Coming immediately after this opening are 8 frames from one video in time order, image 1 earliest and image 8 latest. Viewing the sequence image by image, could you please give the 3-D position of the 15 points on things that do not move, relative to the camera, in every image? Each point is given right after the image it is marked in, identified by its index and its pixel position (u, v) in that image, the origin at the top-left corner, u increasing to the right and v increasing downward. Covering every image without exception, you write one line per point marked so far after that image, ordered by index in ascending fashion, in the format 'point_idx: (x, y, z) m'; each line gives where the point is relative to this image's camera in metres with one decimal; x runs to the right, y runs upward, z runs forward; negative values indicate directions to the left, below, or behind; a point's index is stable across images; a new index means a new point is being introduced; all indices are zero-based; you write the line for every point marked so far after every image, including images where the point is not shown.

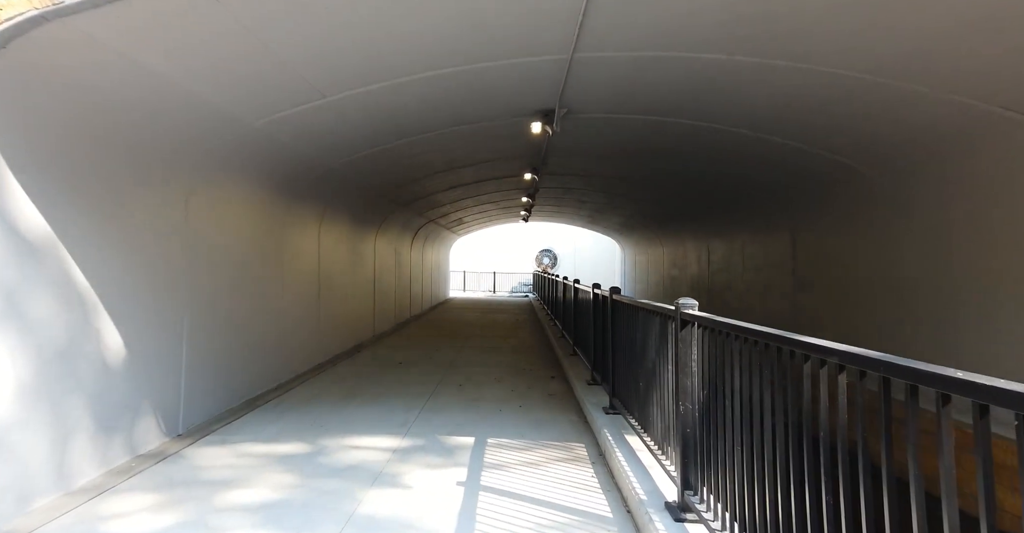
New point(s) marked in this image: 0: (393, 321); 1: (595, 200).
0: (-3.3, -1.5, +10.8) m
1: (+2.6, +2.1, +12.4) m
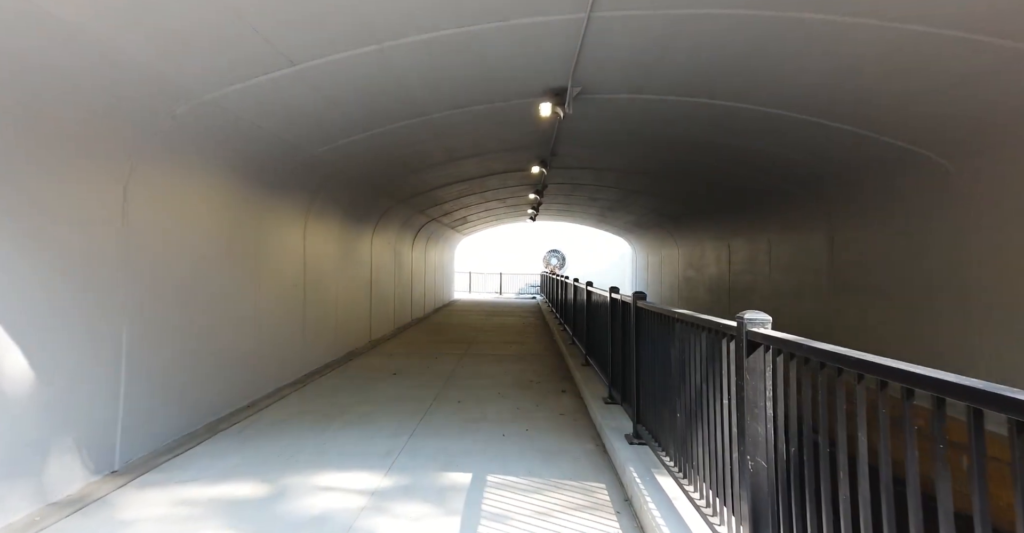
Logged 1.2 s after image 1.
0: (-3.1, -1.5, +10.2) m
1: (+2.8, +2.1, +11.7) m
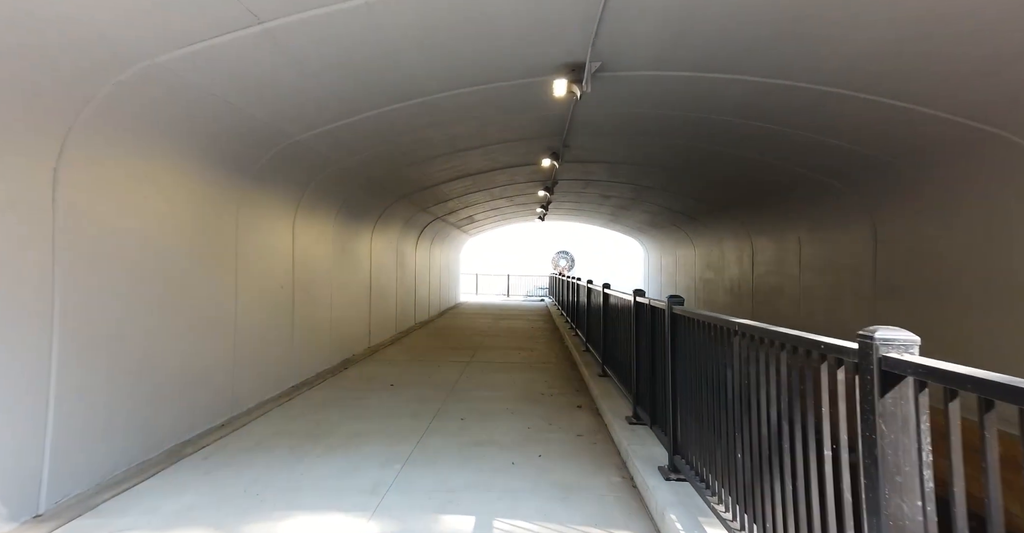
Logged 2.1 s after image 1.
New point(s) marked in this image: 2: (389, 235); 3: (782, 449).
0: (-2.9, -1.5, +9.6) m
1: (+3.0, +2.0, +11.1) m
2: (-2.9, +0.7, +9.3) m
3: (+1.2, -0.8, +1.7) m
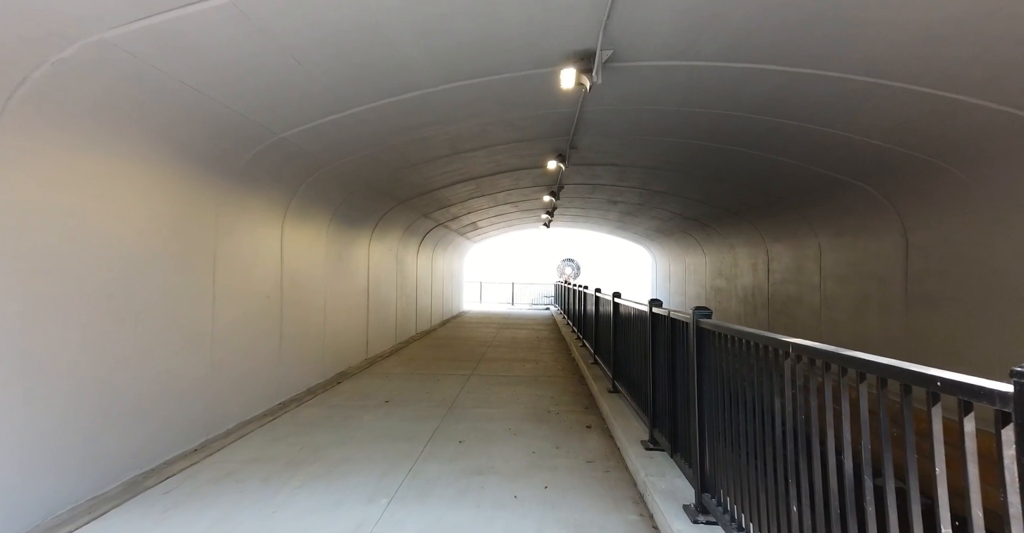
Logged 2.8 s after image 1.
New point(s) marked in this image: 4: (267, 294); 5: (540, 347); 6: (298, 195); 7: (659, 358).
0: (-2.8, -1.7, +9.3) m
1: (+3.1, +1.8, +10.7) m
2: (-2.8, +0.6, +9.0) m
3: (+1.2, -0.8, +1.3) m
4: (-2.9, -0.3, +4.8) m
5: (+0.6, -1.9, +9.5) m
6: (-2.7, +0.9, +5.1) m
7: (+1.3, -0.9, +3.7) m
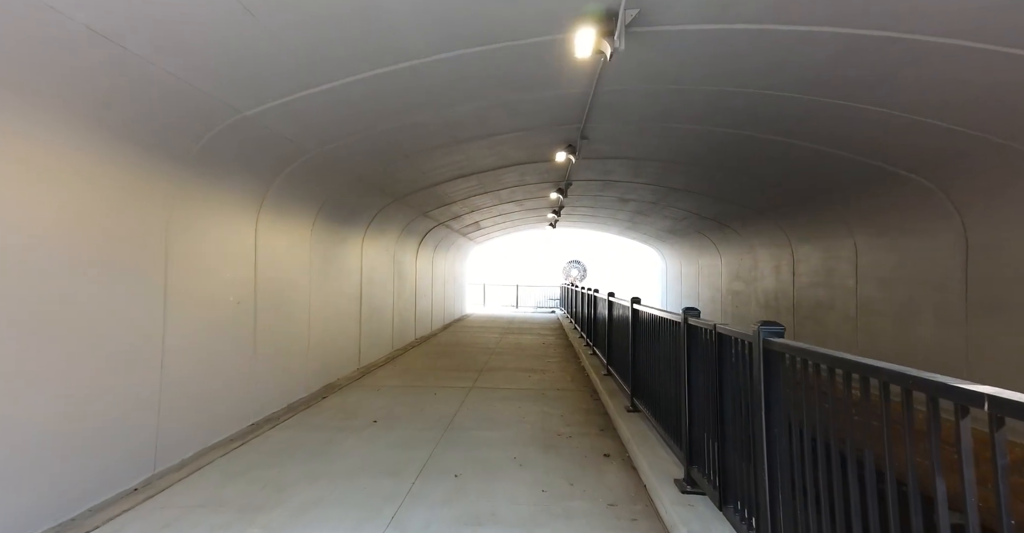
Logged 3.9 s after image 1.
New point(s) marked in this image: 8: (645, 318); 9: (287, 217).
0: (-2.7, -1.7, +8.7) m
1: (+3.2, +1.8, +10.1) m
2: (-2.7, +0.5, +8.4) m
3: (+1.2, -0.8, +0.7) m
4: (-2.9, -0.3, +4.2) m
5: (+0.7, -2.0, +8.9) m
6: (-2.7, +0.9, +4.5) m
7: (+1.4, -0.9, +3.0) m
8: (+1.5, -0.6, +4.6) m
9: (-2.8, +0.6, +5.0) m
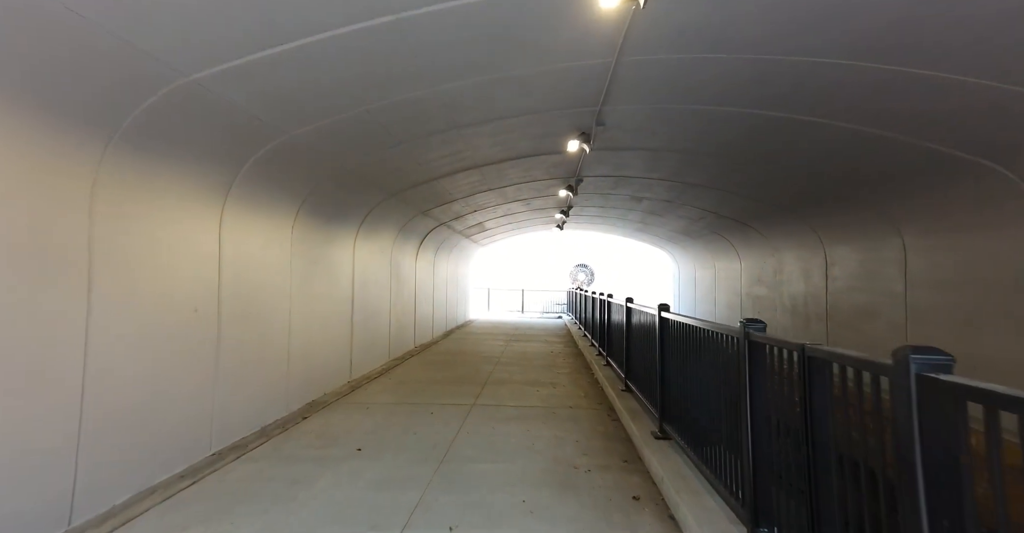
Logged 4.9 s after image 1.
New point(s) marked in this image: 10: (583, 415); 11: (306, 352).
0: (-2.6, -1.8, +8.0) m
1: (+3.4, +1.7, +9.4) m
2: (-2.6, +0.5, +7.7) m
3: (+1.2, -0.8, 0.0) m
4: (-2.8, -0.4, +3.6) m
5: (+0.9, -2.0, +8.2) m
6: (-2.6, +0.9, +3.9) m
7: (+1.4, -0.9, +2.4) m
8: (+1.6, -0.6, +4.0) m
9: (-2.7, +0.6, +4.3) m
10: (+0.9, -1.9, +5.2) m
11: (-2.7, -1.1, +5.3) m
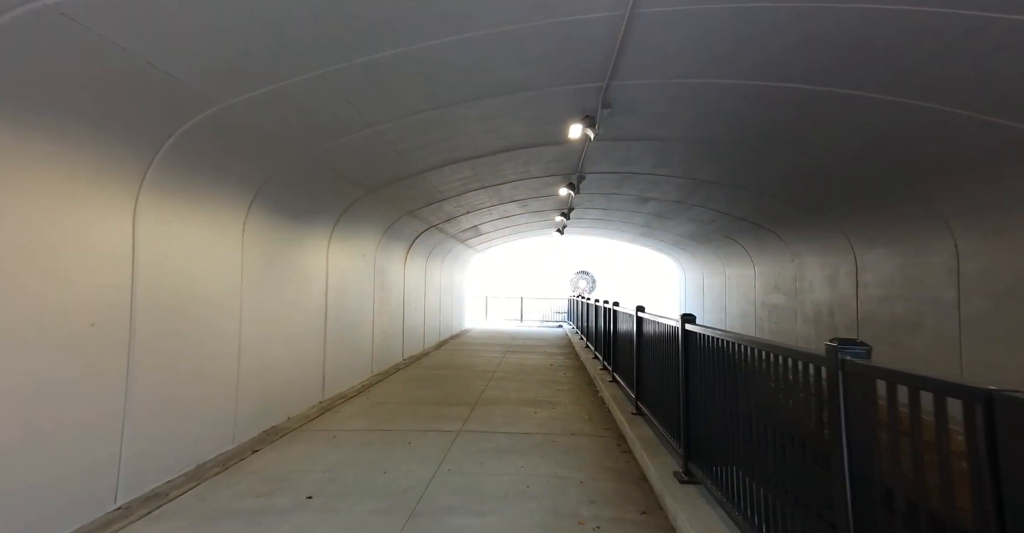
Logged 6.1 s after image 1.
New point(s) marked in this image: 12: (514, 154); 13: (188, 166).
0: (-2.7, -1.9, +7.2) m
1: (+3.3, +1.6, +8.6) m
2: (-2.7, +0.4, +7.0) m
3: (+1.1, -0.7, -0.8) m
4: (-2.9, -0.4, +2.8) m
5: (+0.8, -2.1, +7.4) m
6: (-2.7, +0.9, +3.1) m
7: (+1.4, -0.8, +1.6) m
8: (+1.5, -0.6, +3.2) m
9: (-2.8, +0.6, +3.6) m
10: (+0.9, -2.0, +4.4) m
11: (-2.8, -1.2, +4.6) m
12: (0.0, +1.7, +6.2) m
13: (-2.7, +0.8, +3.4) m
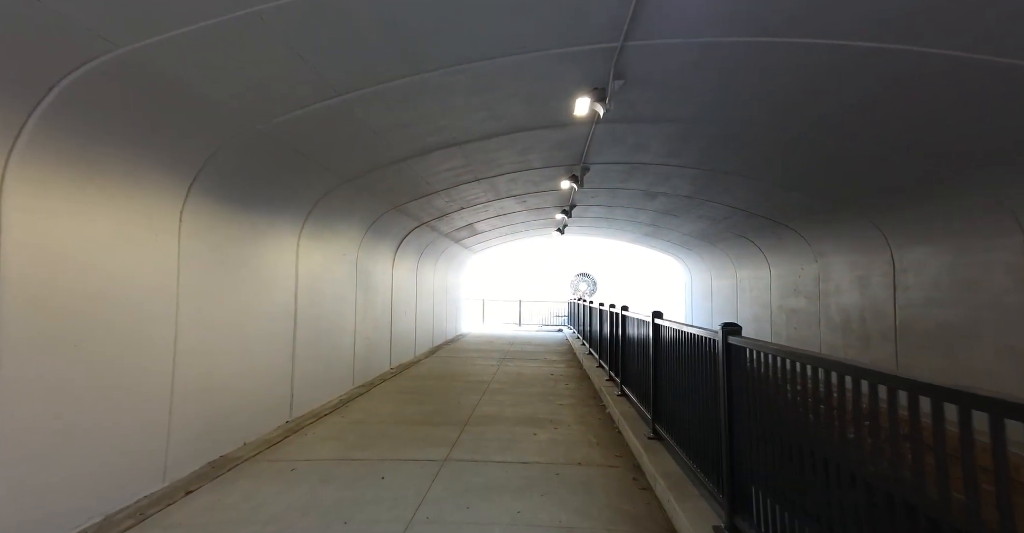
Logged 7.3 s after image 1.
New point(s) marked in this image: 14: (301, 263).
0: (-2.7, -1.9, +6.5) m
1: (+3.2, +1.6, +7.9) m
2: (-2.7, +0.4, +6.2) m
3: (+1.1, -0.7, -1.5) m
4: (-2.9, -0.3, +2.0) m
5: (+0.7, -2.1, +6.7) m
6: (-2.7, +0.9, +2.4) m
7: (+1.3, -0.8, +0.8) m
8: (+1.5, -0.6, +2.4) m
9: (-2.8, +0.6, +2.8) m
10: (+0.8, -1.9, +3.7) m
11: (-2.8, -1.2, +3.8) m
12: (0.0, +1.7, +5.4) m
13: (-2.7, +0.9, +2.6) m
14: (-2.8, +0.1, +5.4) m
